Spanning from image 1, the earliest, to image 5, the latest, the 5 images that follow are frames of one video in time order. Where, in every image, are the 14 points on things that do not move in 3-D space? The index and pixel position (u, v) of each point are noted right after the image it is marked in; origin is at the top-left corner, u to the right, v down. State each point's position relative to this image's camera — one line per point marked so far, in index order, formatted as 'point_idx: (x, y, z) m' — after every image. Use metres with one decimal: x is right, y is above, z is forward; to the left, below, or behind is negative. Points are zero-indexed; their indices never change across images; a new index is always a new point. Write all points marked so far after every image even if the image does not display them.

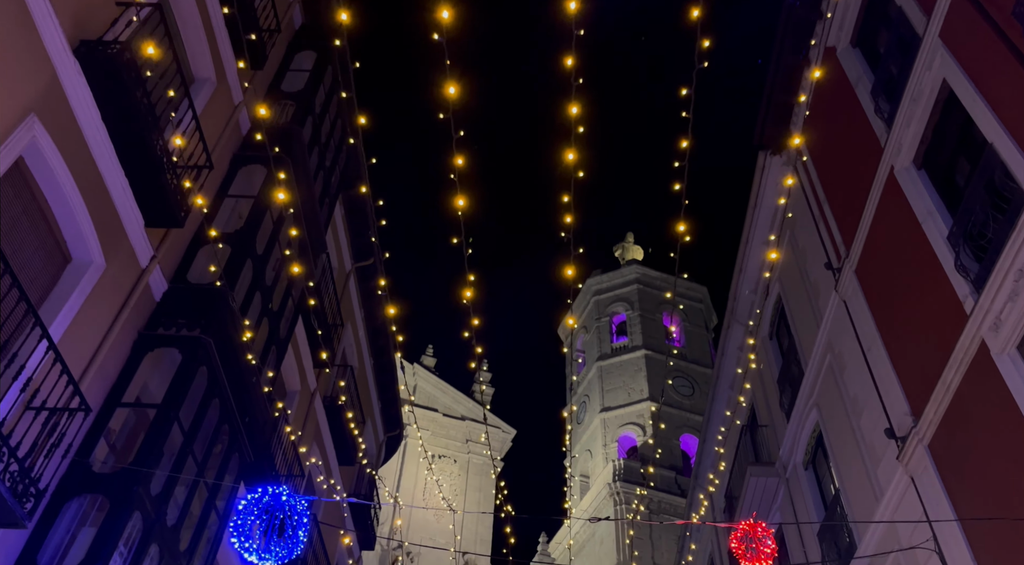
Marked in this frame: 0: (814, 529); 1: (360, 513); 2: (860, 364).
0: (+4.3, -3.4, +13.2) m
1: (-2.7, -4.1, +16.7) m
2: (+4.0, -0.9, +10.9) m
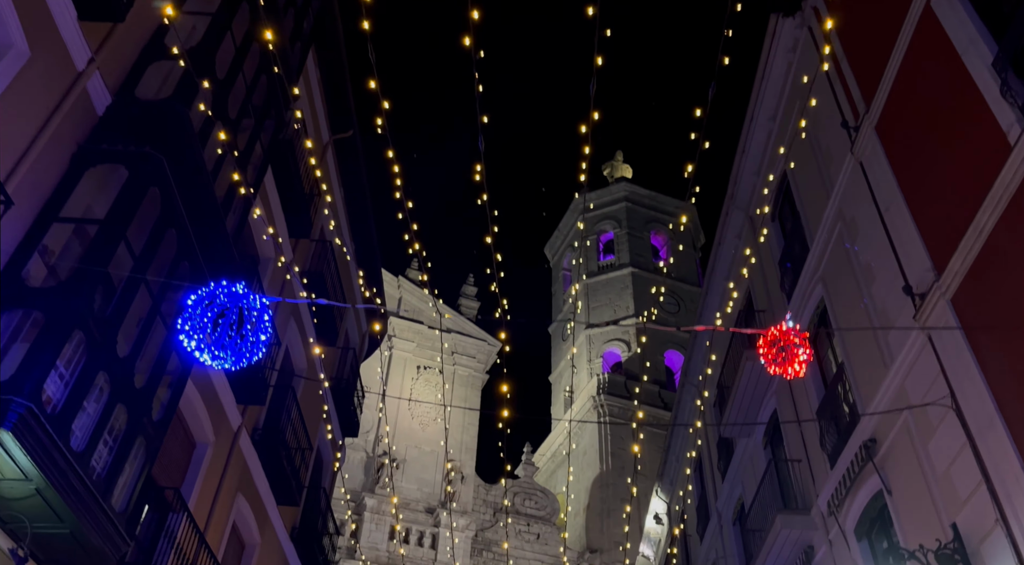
0: (+4.1, -1.7, +12.7) m
1: (-2.9, -1.9, +16.1) m
2: (+3.9, +0.6, +10.2) m
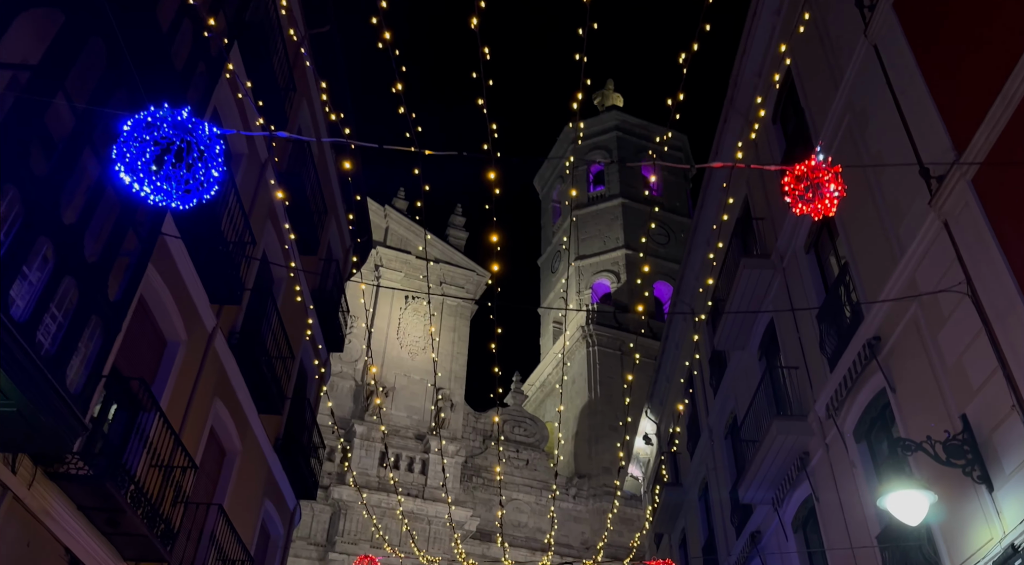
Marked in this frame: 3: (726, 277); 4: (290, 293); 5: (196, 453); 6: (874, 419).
0: (+4.0, -0.4, +12.2) m
1: (-3.1, -0.4, +15.6) m
2: (+3.8, +1.7, +9.6) m
3: (+3.7, +0.1, +16.0) m
4: (-3.3, -0.2, +13.8) m
5: (-3.4, -1.9, +10.2) m
6: (+4.0, -1.5, +10.2) m
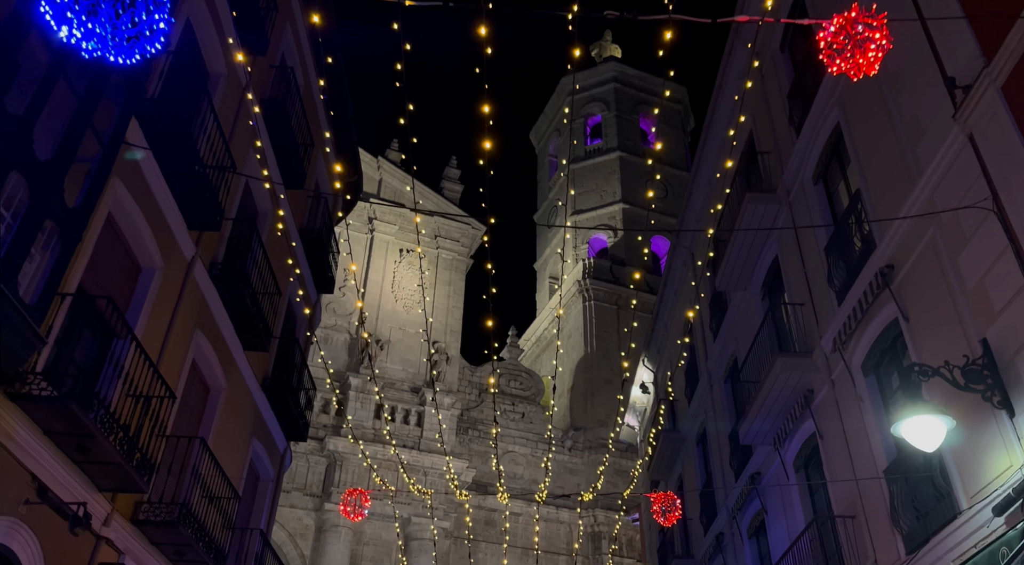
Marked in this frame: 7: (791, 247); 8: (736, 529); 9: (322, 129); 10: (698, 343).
0: (+3.9, +0.5, +11.8) m
1: (-3.2, +0.7, +15.1) m
2: (+3.8, +2.5, +9.0) m
3: (+3.6, +1.1, +15.5) m
4: (-3.4, +0.8, +13.3) m
5: (-3.5, -1.1, +9.7) m
6: (+3.9, -0.7, +9.8) m
7: (+3.9, +0.5, +13.2) m
8: (+3.7, -4.2, +15.7) m
9: (-3.1, +2.6, +15.5) m
10: (+3.9, -1.2, +19.4) m
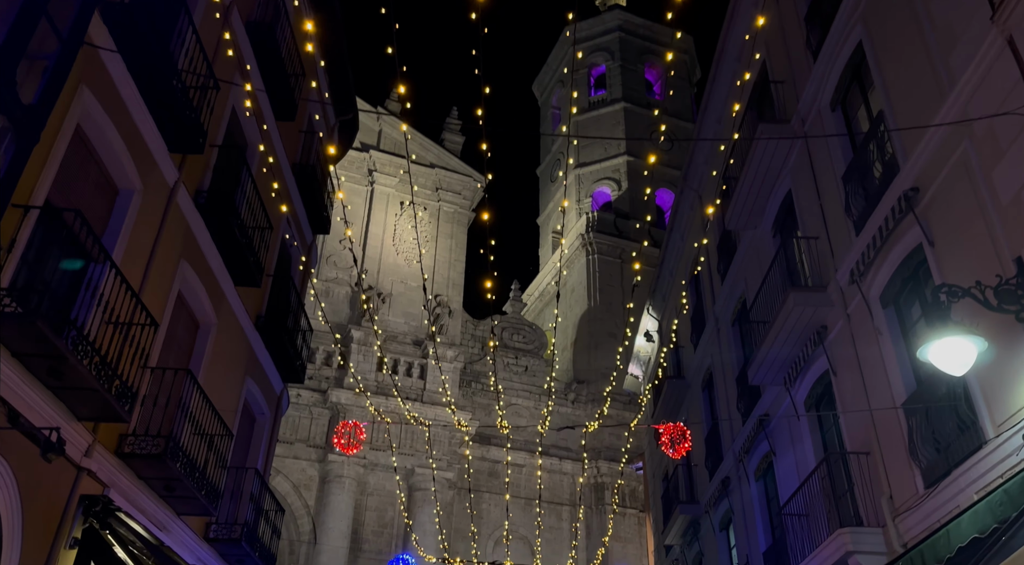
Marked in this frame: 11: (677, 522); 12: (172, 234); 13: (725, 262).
0: (+3.9, +1.3, +11.2) m
1: (-3.1, +1.7, +14.5) m
2: (+3.8, +3.2, +8.3) m
3: (+3.6, +2.1, +14.9) m
4: (-3.3, +1.7, +12.8) m
5: (-3.5, -0.3, +9.3) m
6: (+3.9, 0.0, +9.3) m
7: (+4.0, +1.4, +12.6) m
8: (+3.8, -3.1, +15.3) m
9: (-3.1, +3.6, +14.9) m
10: (+3.9, 0.0, +18.9) m
11: (+3.3, -4.8, +18.6) m
12: (-3.5, +0.5, +9.6) m
13: (+3.9, +0.4, +17.1) m
